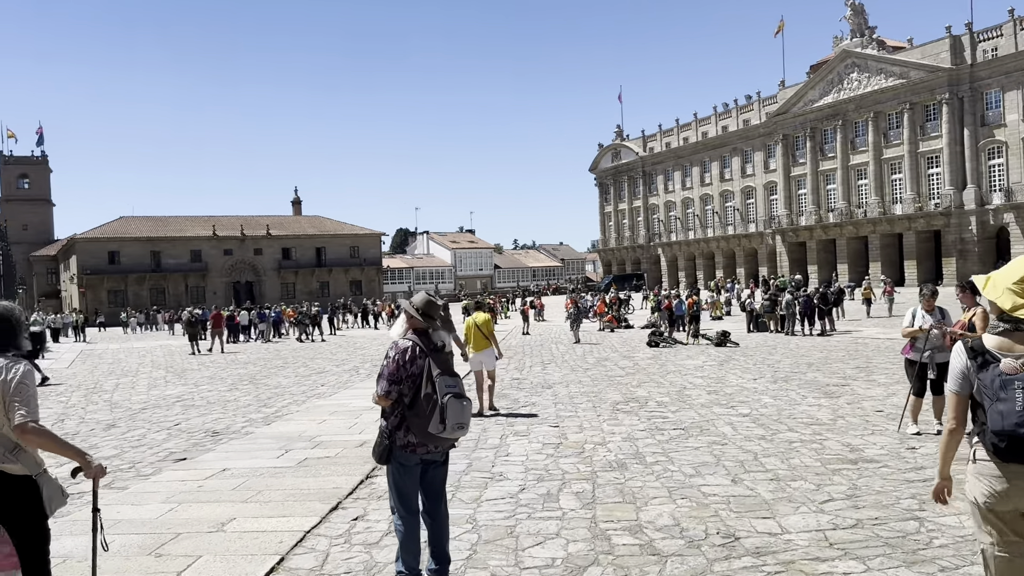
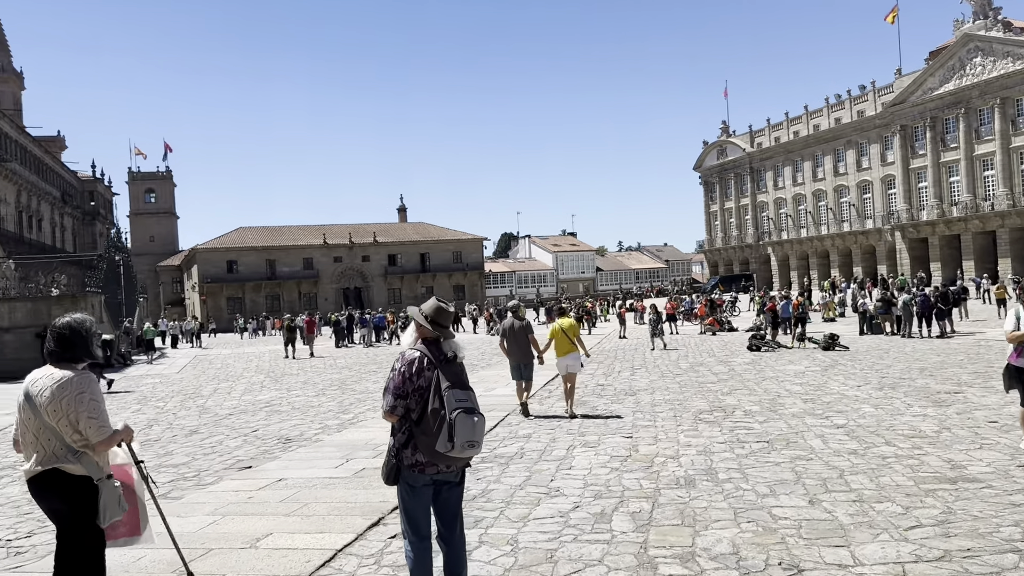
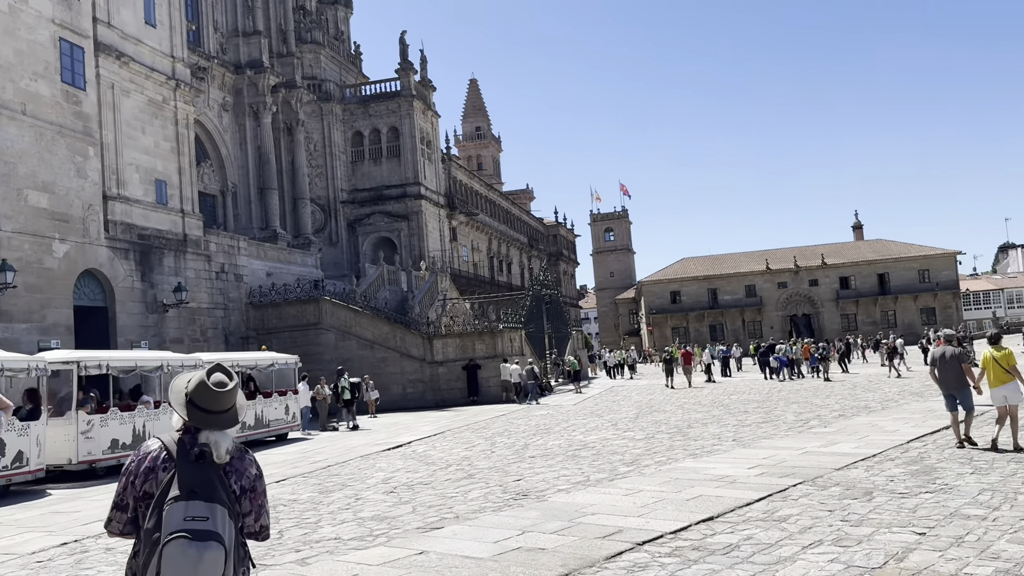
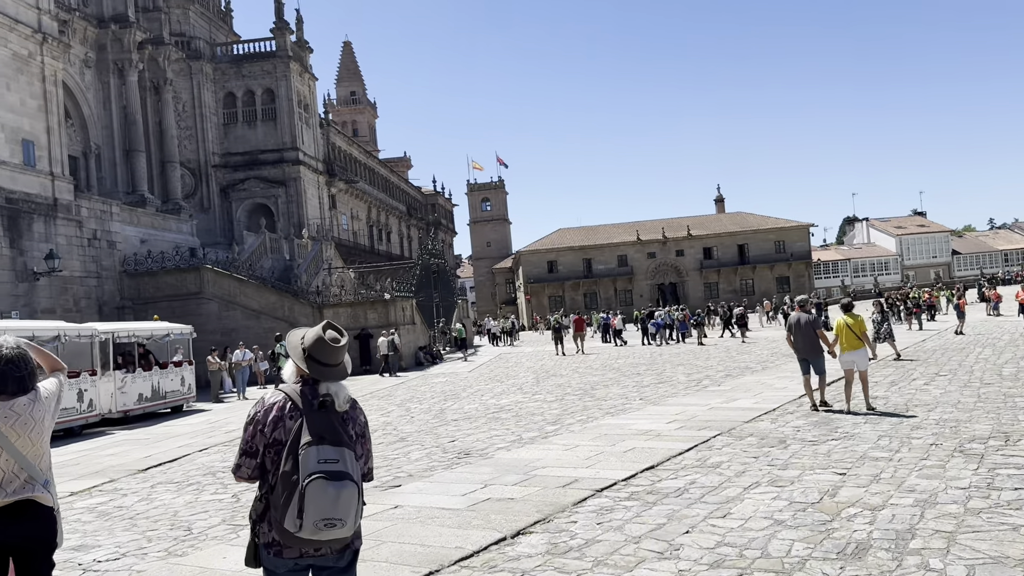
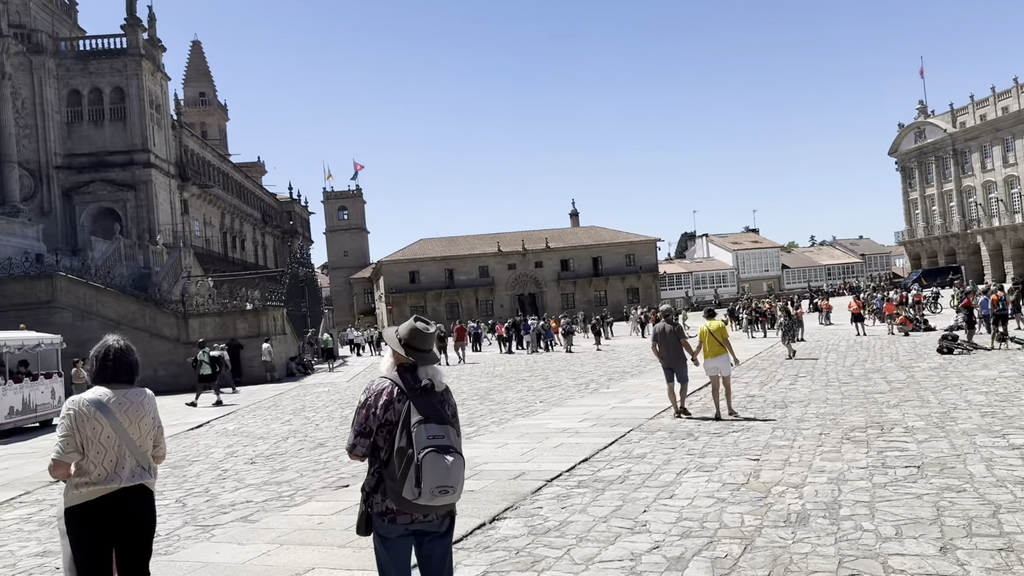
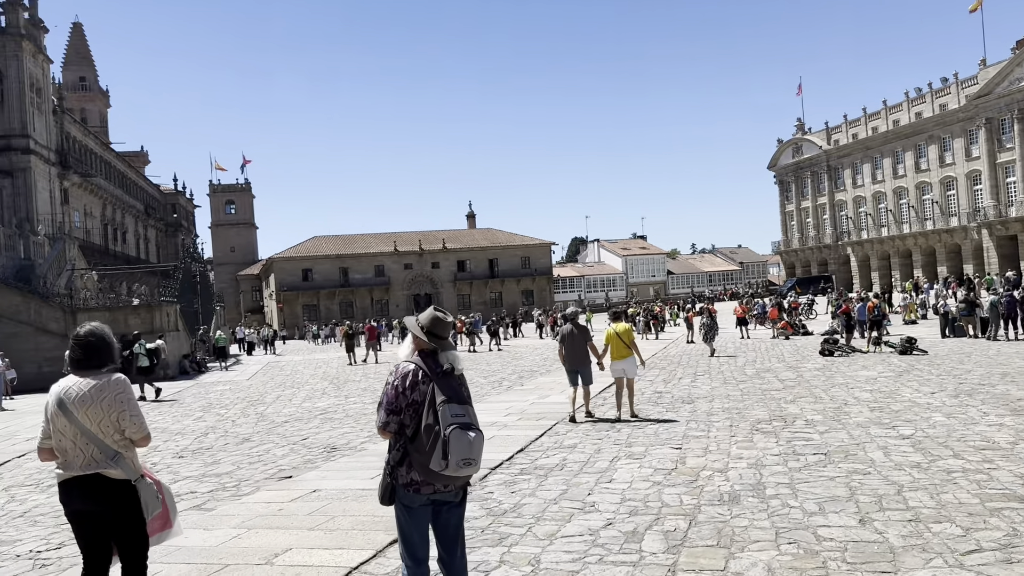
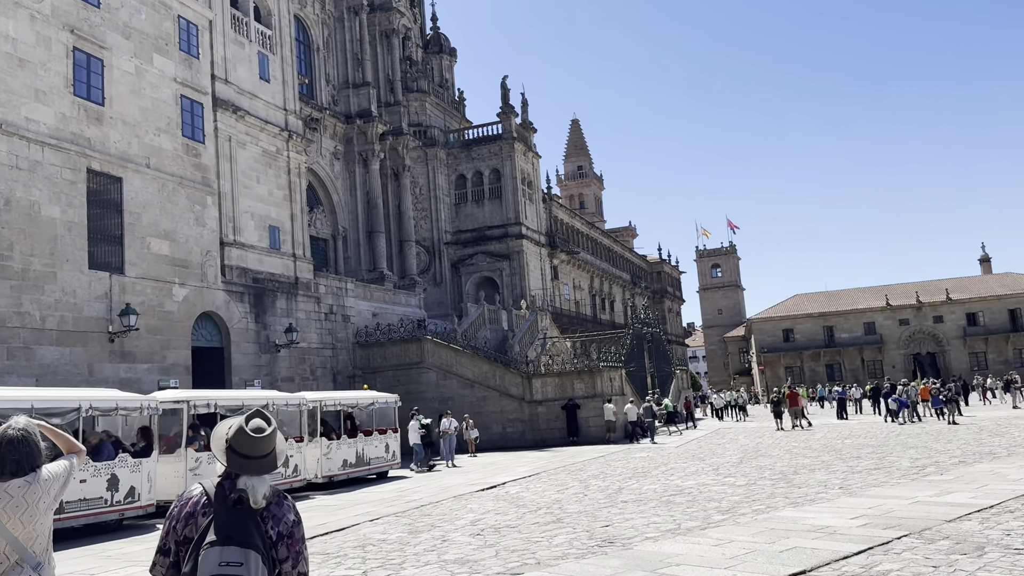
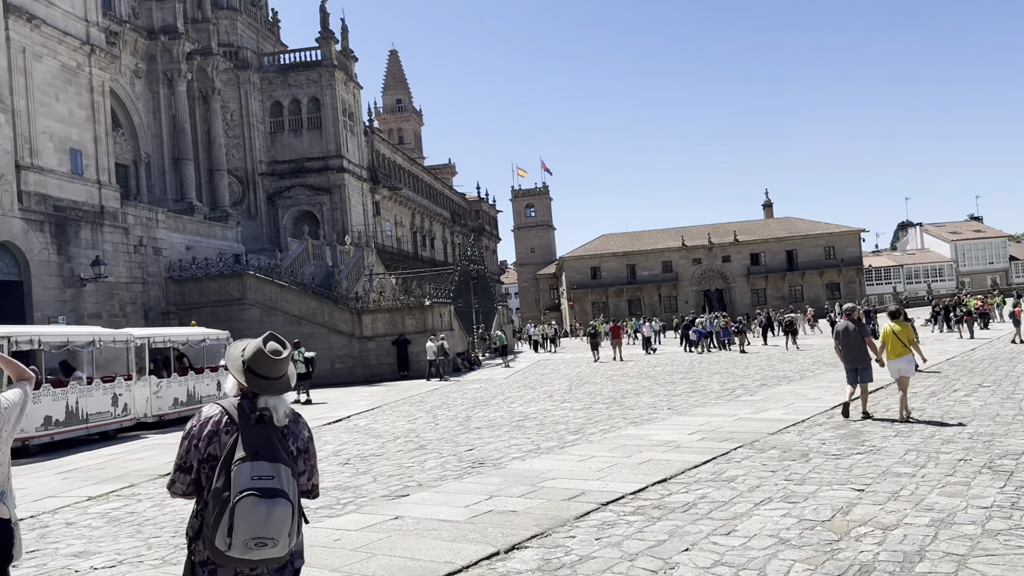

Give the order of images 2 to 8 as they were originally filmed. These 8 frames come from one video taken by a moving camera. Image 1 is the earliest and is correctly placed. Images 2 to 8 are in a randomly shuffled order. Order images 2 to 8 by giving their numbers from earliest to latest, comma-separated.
2, 6, 5, 4, 8, 3, 7
